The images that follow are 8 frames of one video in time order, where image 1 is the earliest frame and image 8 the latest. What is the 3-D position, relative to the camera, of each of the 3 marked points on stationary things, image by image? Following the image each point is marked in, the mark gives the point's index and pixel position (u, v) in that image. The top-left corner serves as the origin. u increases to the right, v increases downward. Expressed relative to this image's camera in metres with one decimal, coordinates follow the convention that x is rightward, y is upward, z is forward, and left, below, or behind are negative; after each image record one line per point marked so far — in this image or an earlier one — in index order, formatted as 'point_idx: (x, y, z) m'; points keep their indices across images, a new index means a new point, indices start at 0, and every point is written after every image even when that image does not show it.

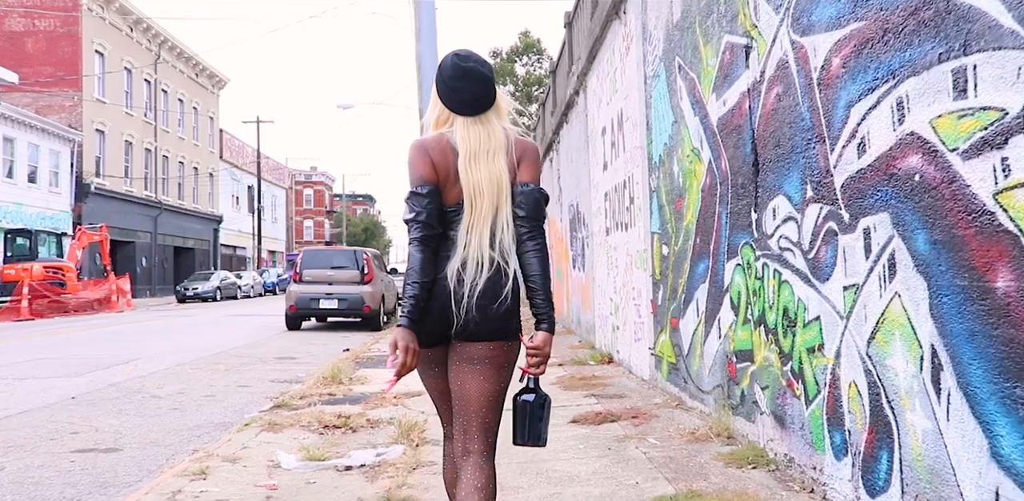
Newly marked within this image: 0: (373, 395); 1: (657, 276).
0: (-1.3, -1.3, +7.7) m
1: (+1.2, -0.2, +7.1) m
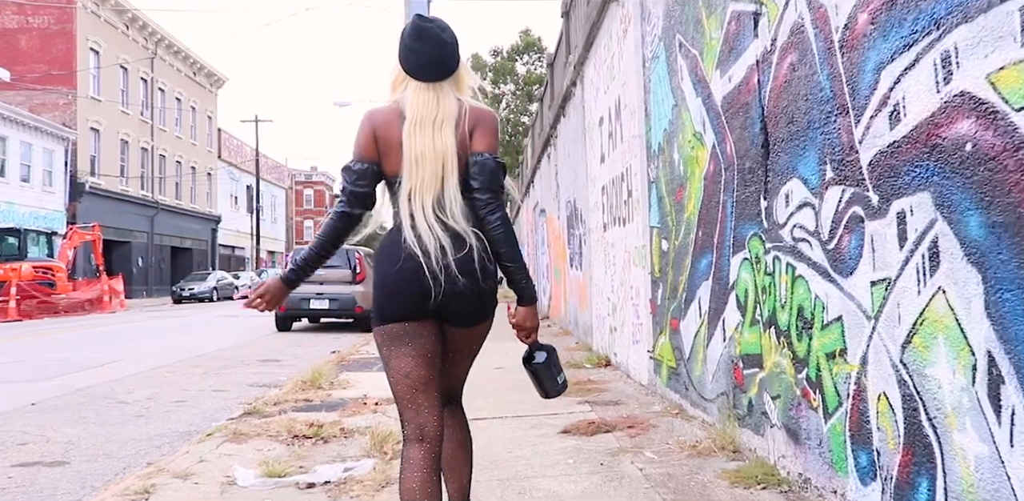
0: (-1.3, -1.2, +7.2) m
1: (+1.1, -0.2, +6.6) m
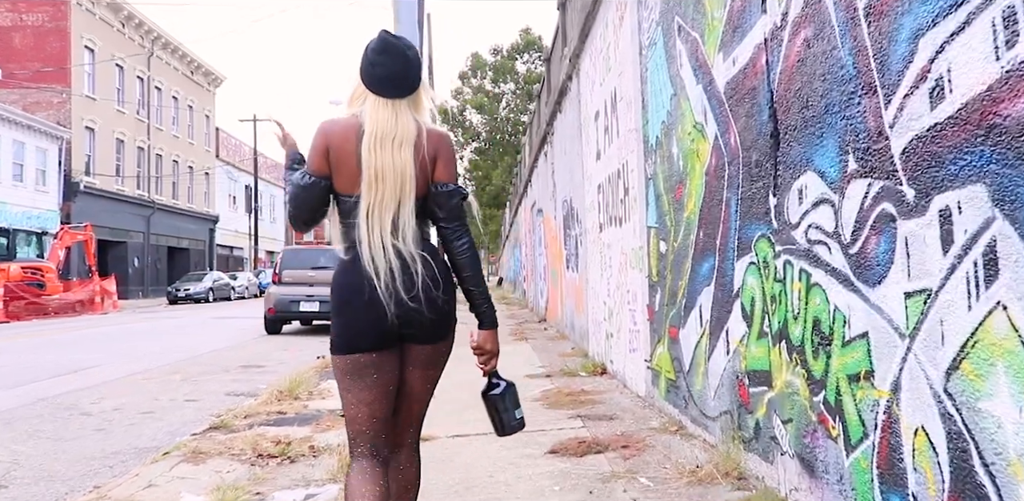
0: (-1.4, -1.3, +6.7) m
1: (+1.0, -0.2, +6.2) m
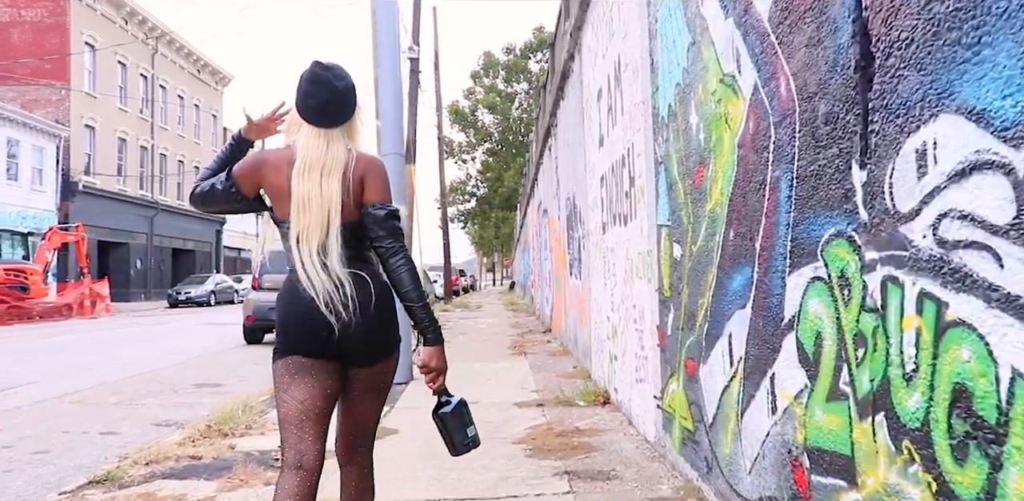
0: (-1.6, -1.3, +5.3) m
1: (+0.8, -0.2, +4.7) m
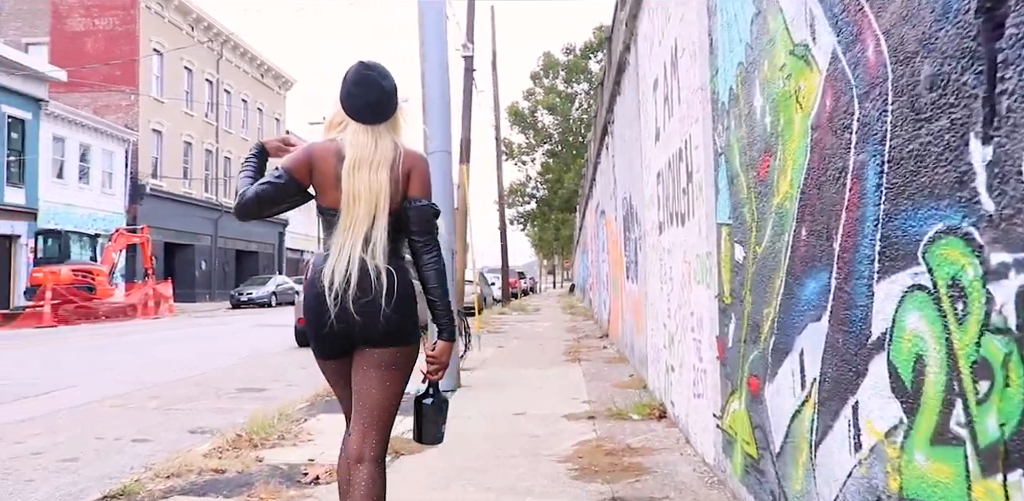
0: (-1.4, -1.3, +5.0) m
1: (+1.0, -0.2, +4.2) m
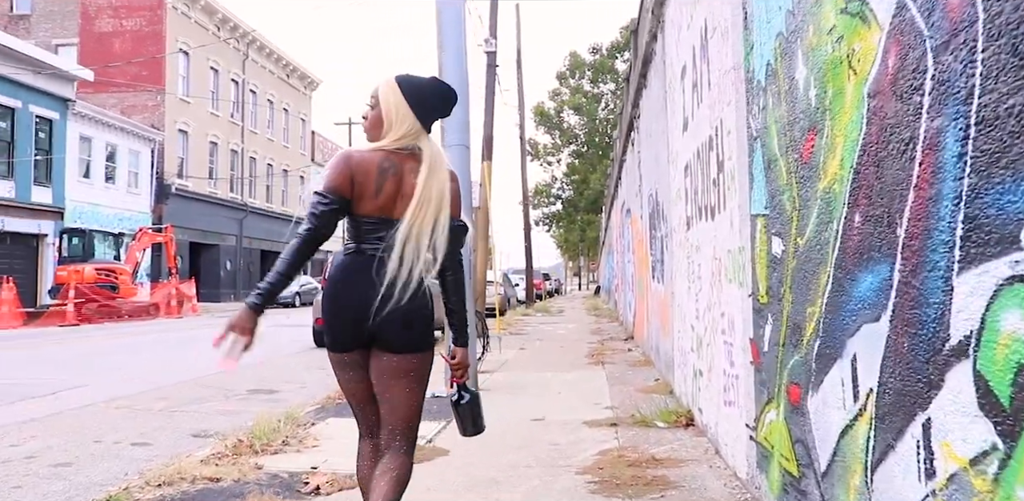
0: (-1.3, -1.3, +4.6) m
1: (+1.1, -0.2, +3.8) m
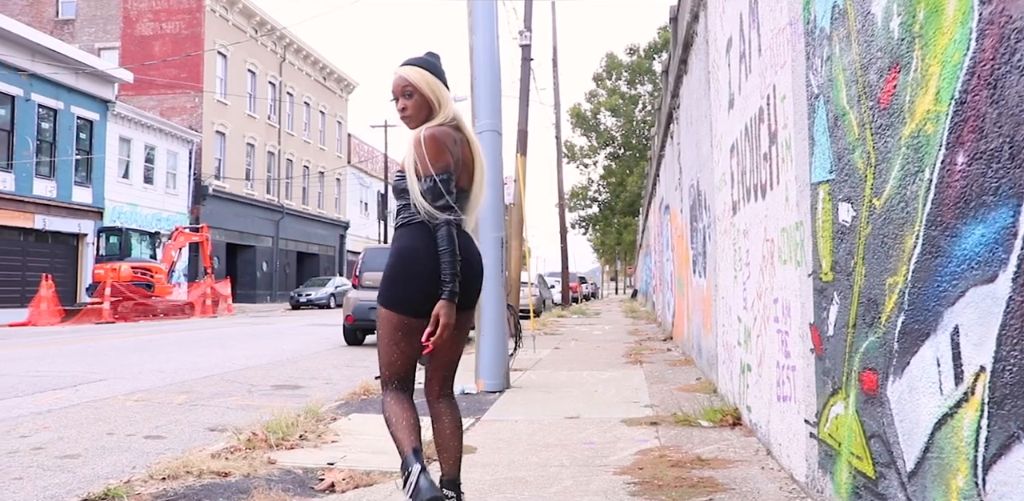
0: (-1.1, -1.1, +4.3) m
1: (+1.2, -0.1, +3.4) m
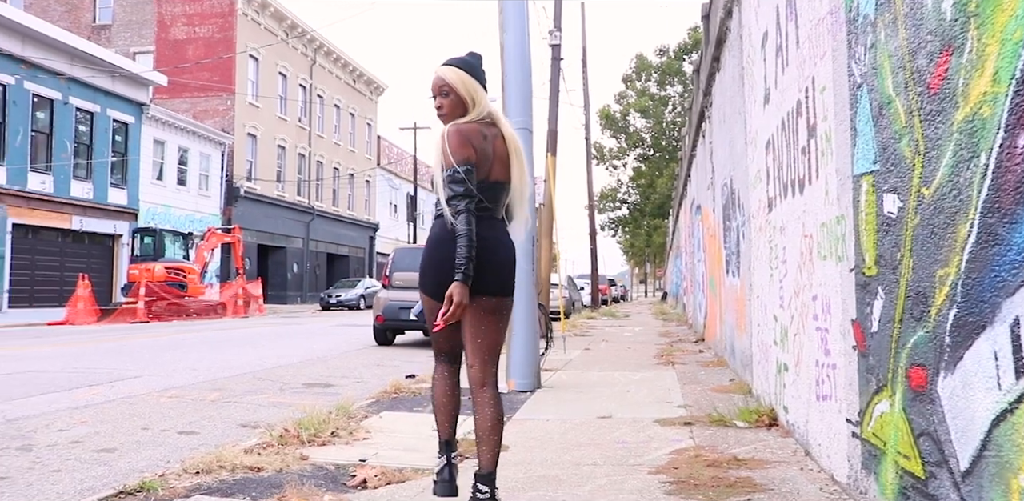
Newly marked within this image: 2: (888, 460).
0: (-1.0, -1.1, +4.2) m
1: (+1.3, -0.1, +3.3) m
2: (+1.3, -0.7, +3.0) m
